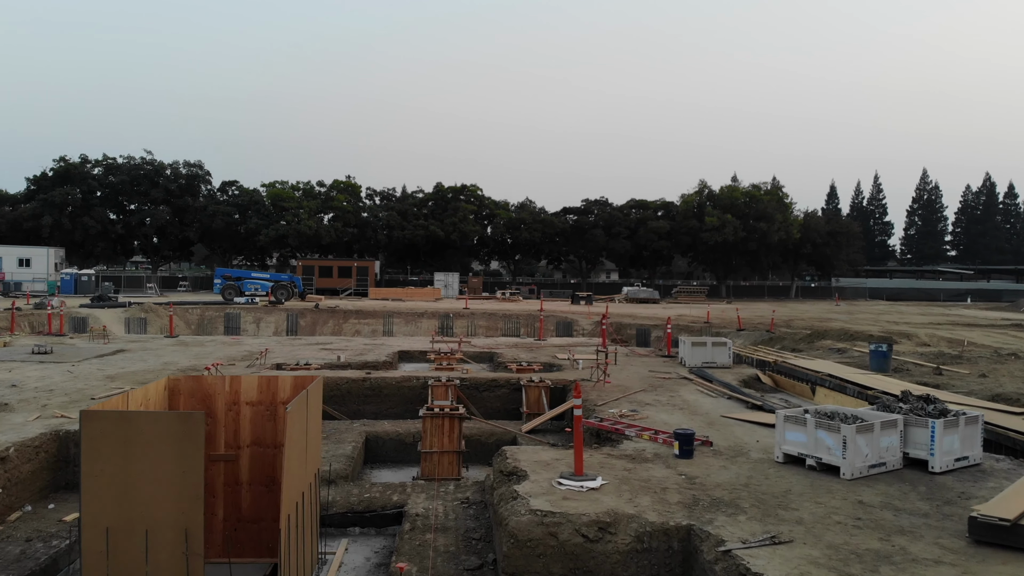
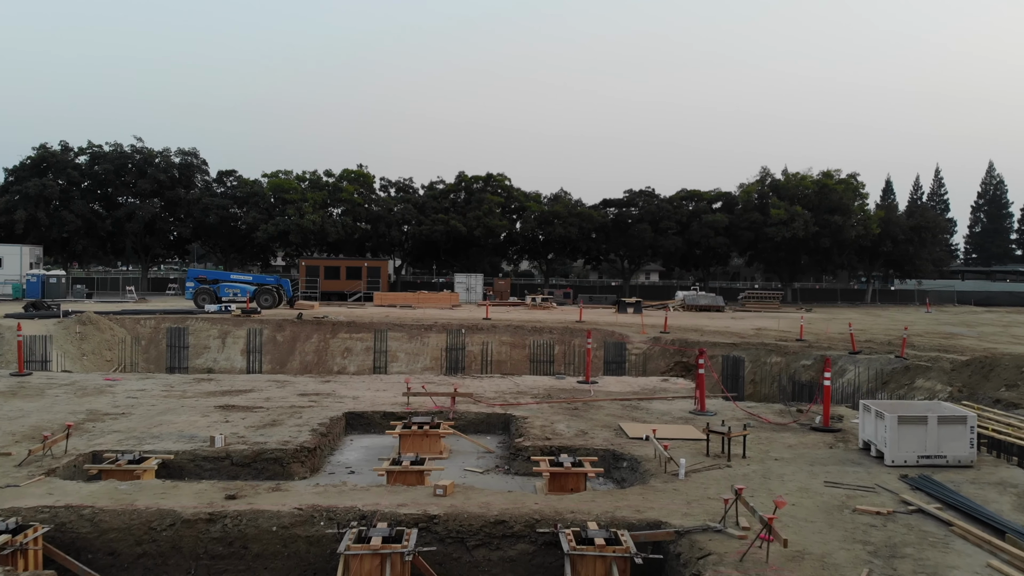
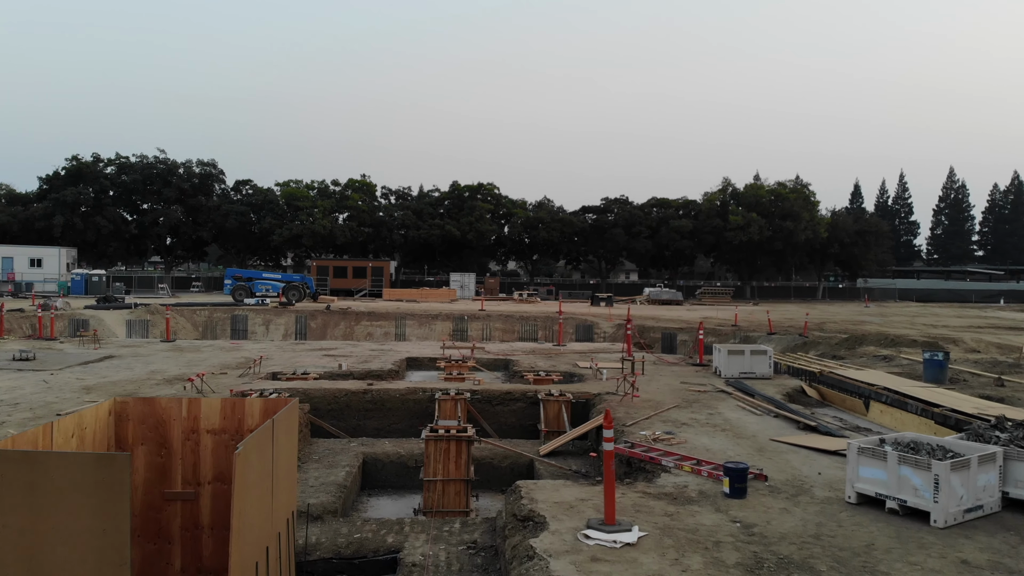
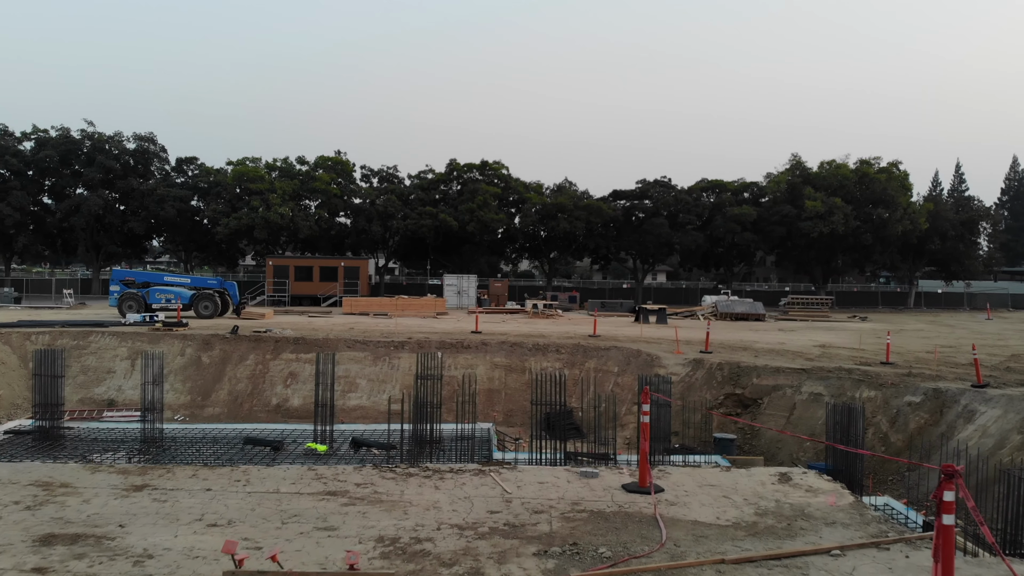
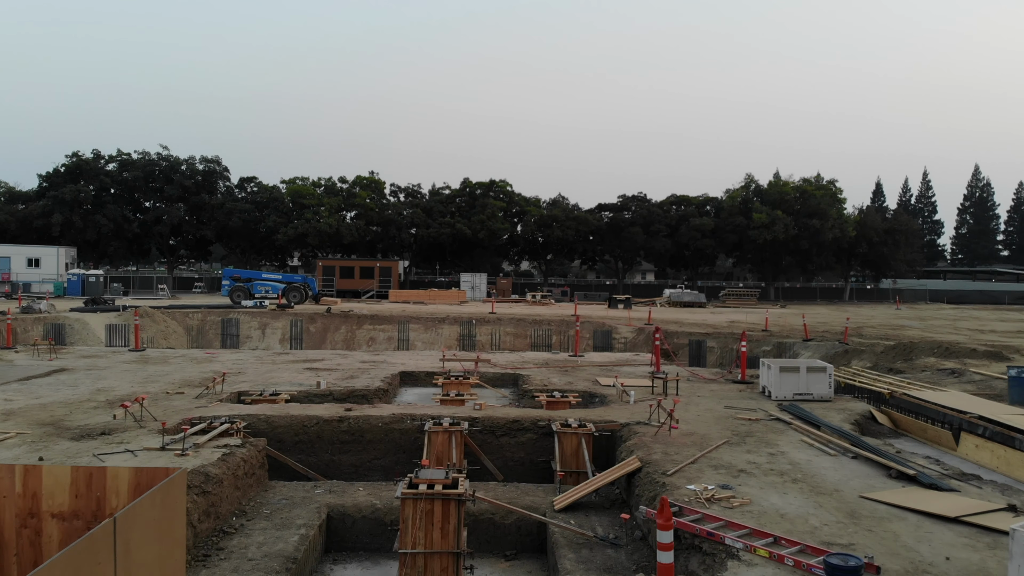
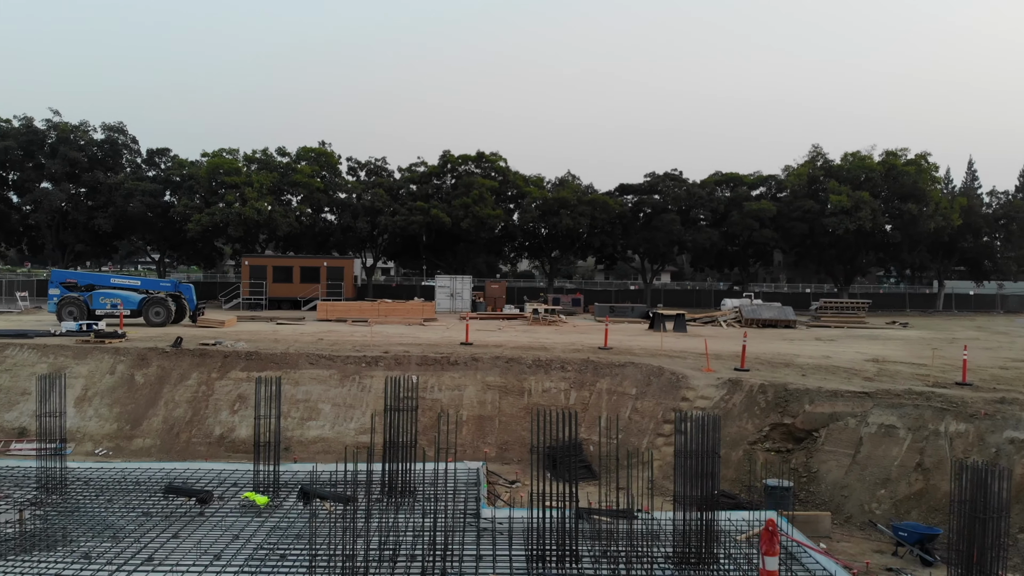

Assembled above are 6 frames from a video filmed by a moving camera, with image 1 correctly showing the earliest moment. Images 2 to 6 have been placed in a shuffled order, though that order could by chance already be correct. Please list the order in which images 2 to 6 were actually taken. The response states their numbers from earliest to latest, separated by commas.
3, 5, 2, 4, 6
